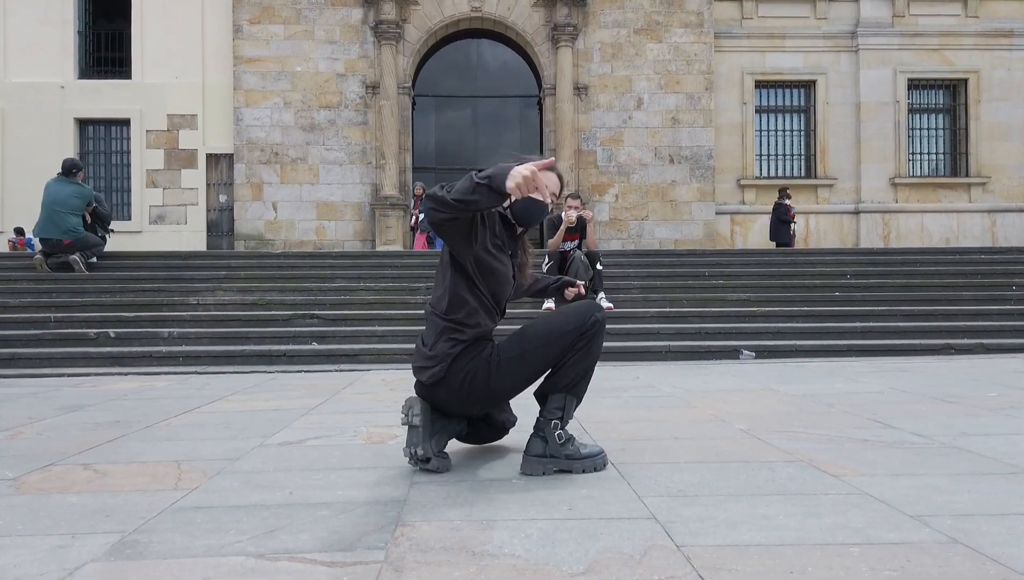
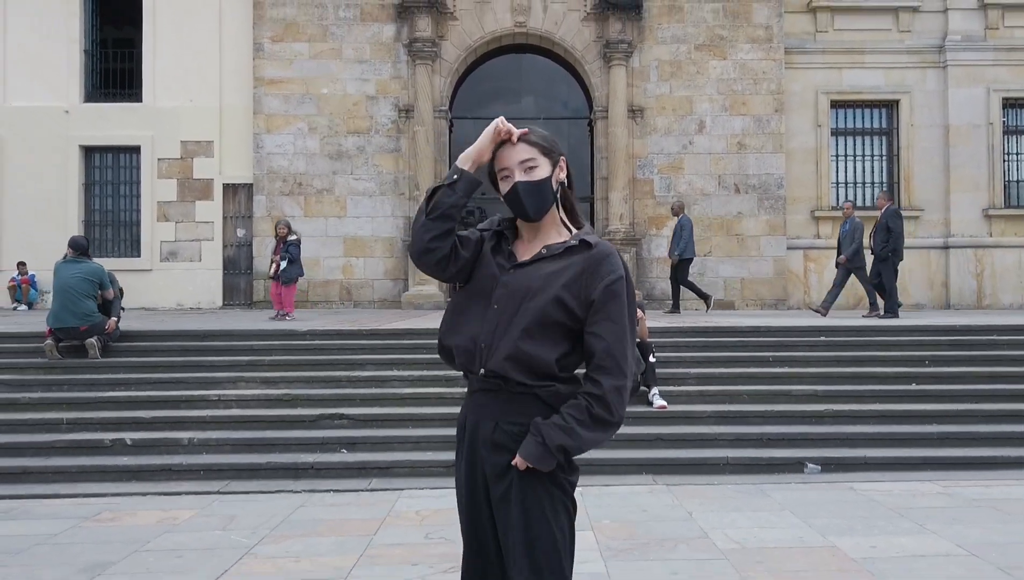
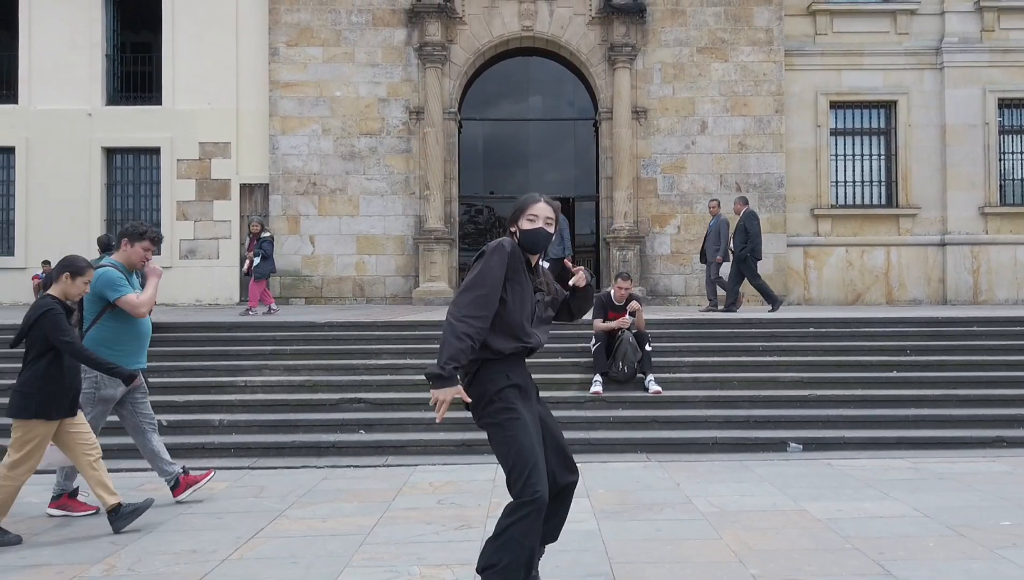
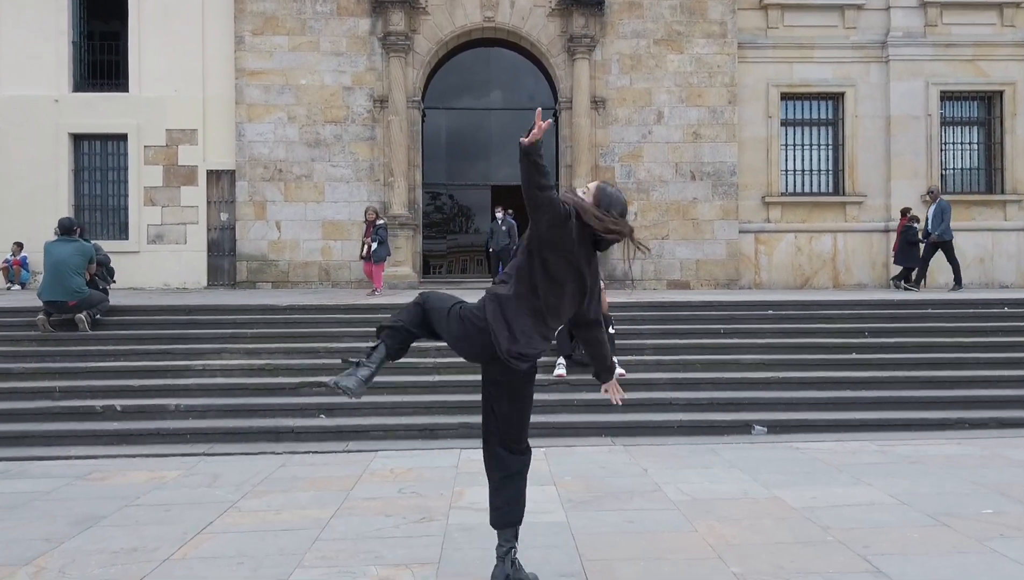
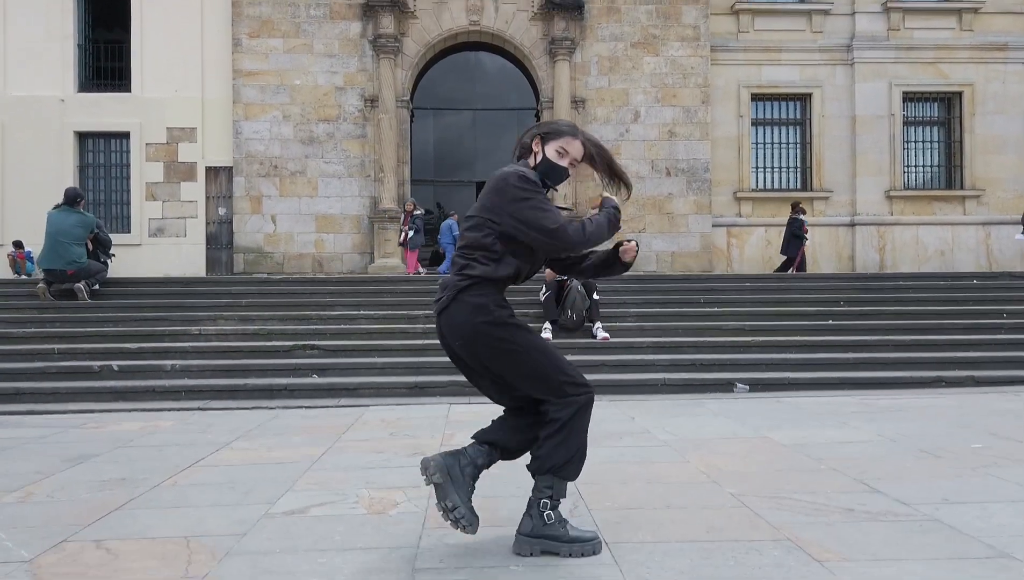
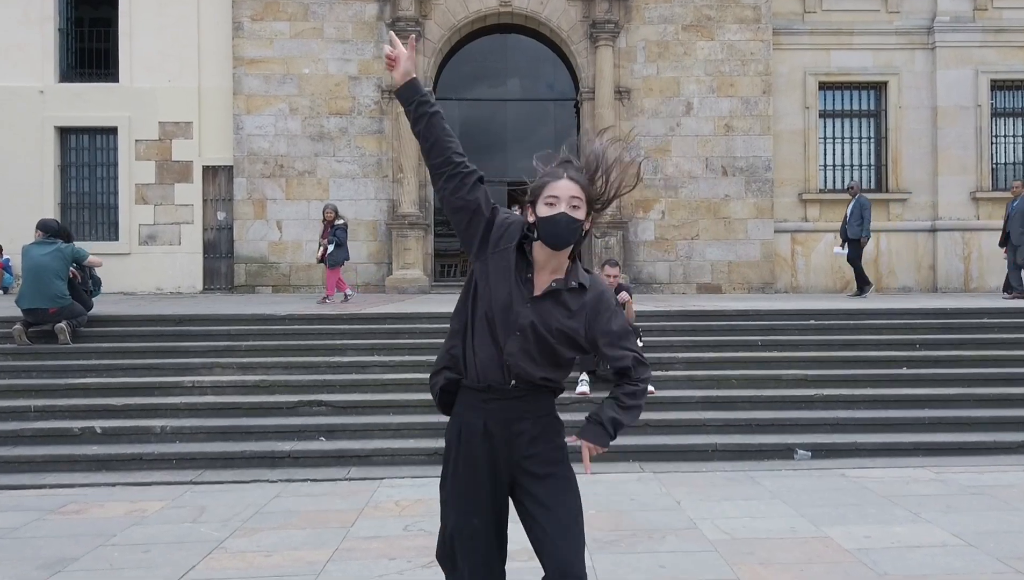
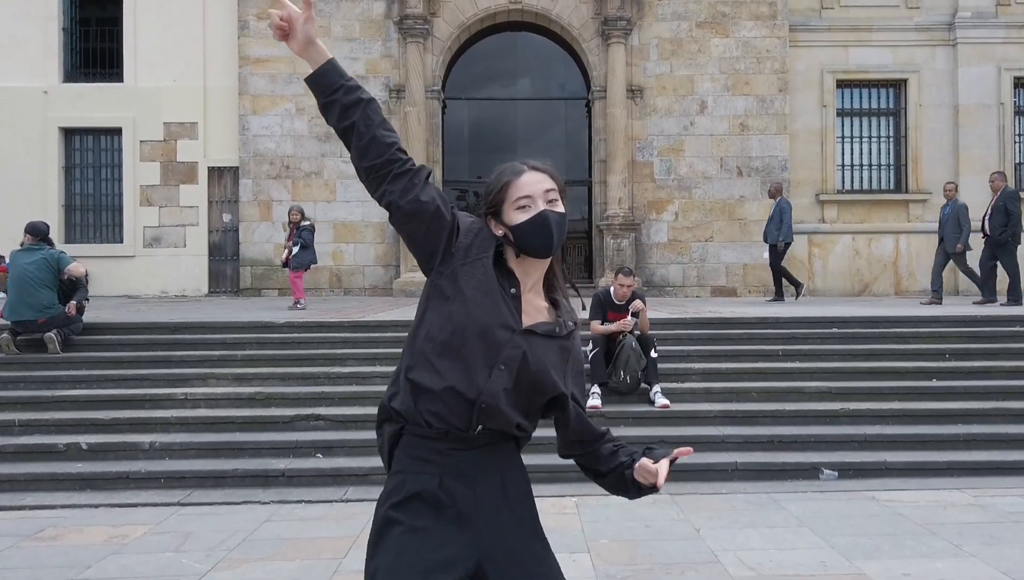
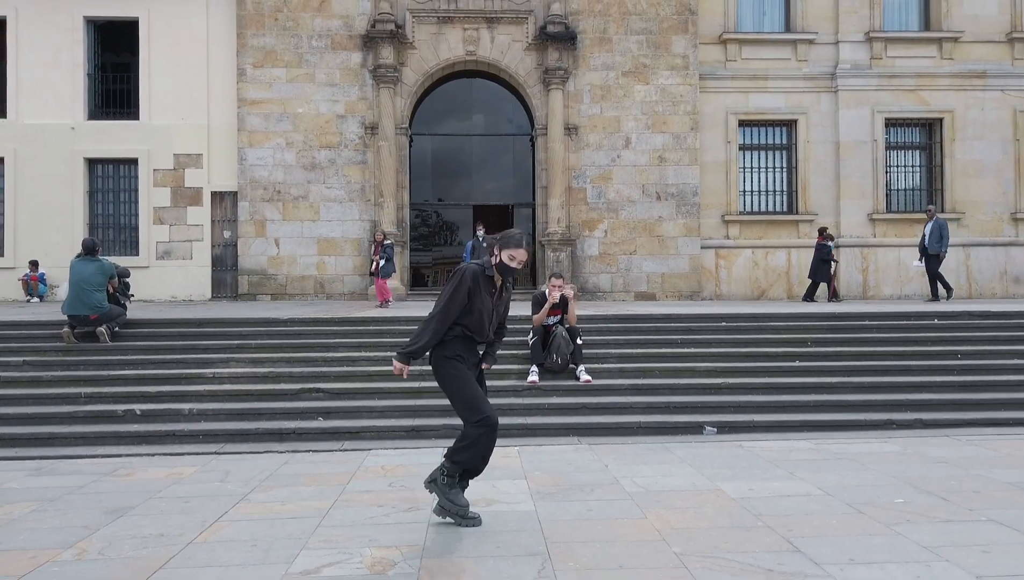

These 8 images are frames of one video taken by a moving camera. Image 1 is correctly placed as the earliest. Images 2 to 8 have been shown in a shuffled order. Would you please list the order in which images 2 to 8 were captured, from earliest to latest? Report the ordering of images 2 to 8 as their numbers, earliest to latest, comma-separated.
5, 8, 4, 6, 7, 2, 3
